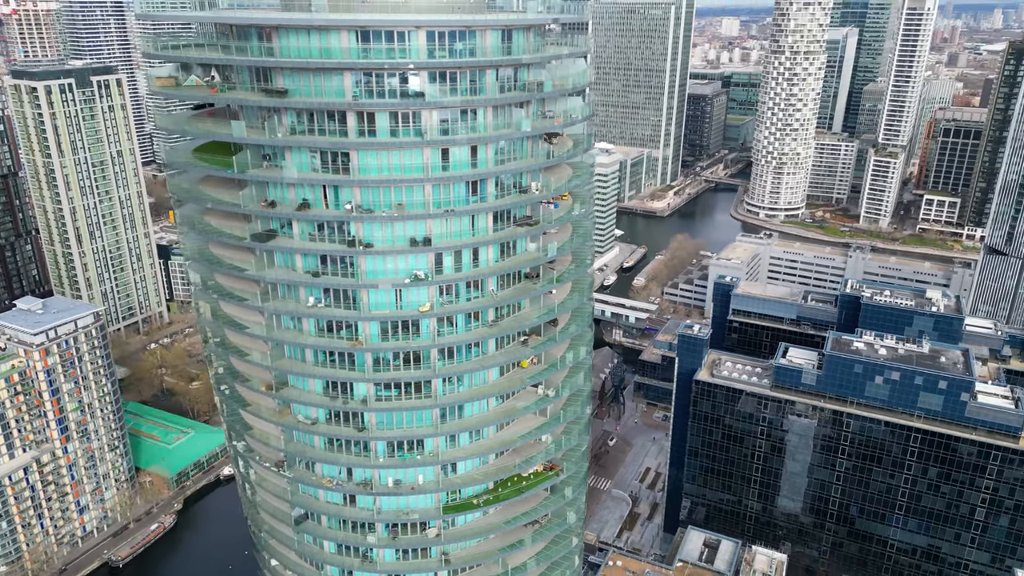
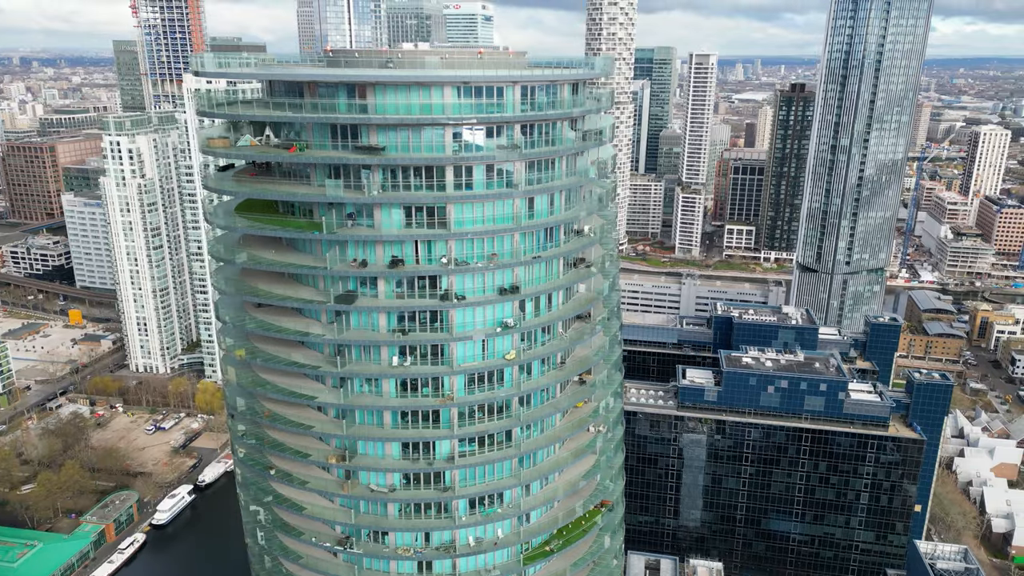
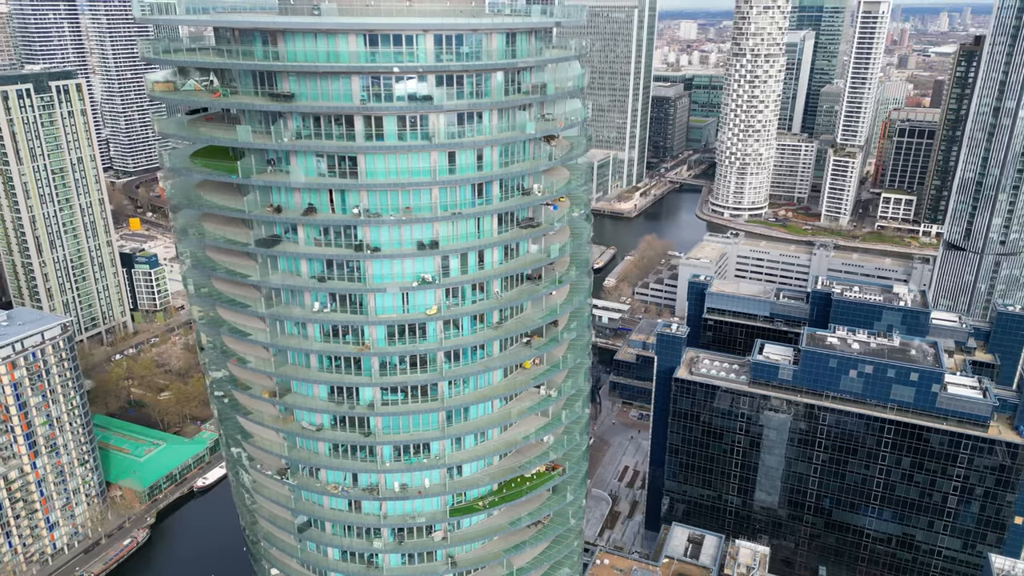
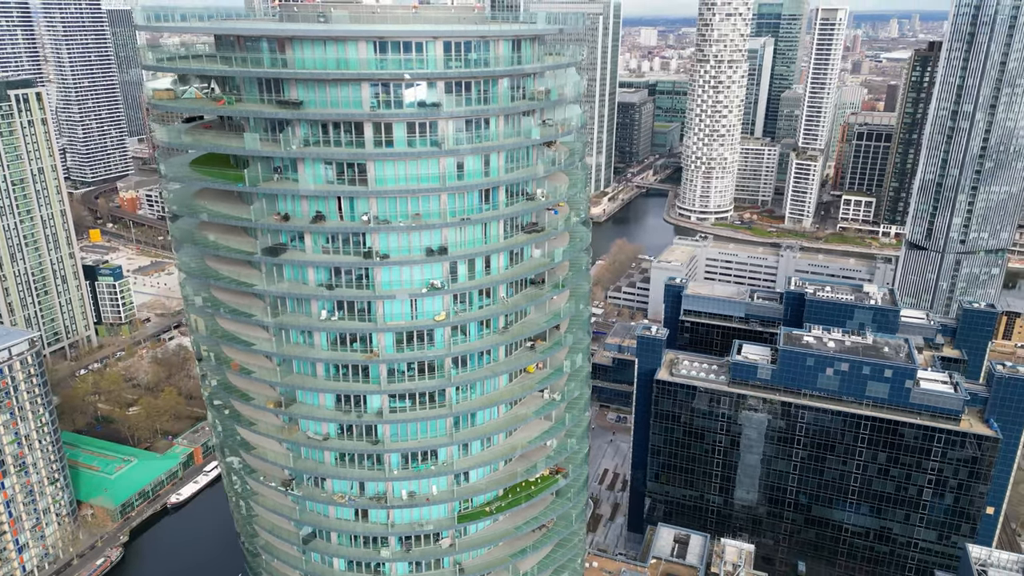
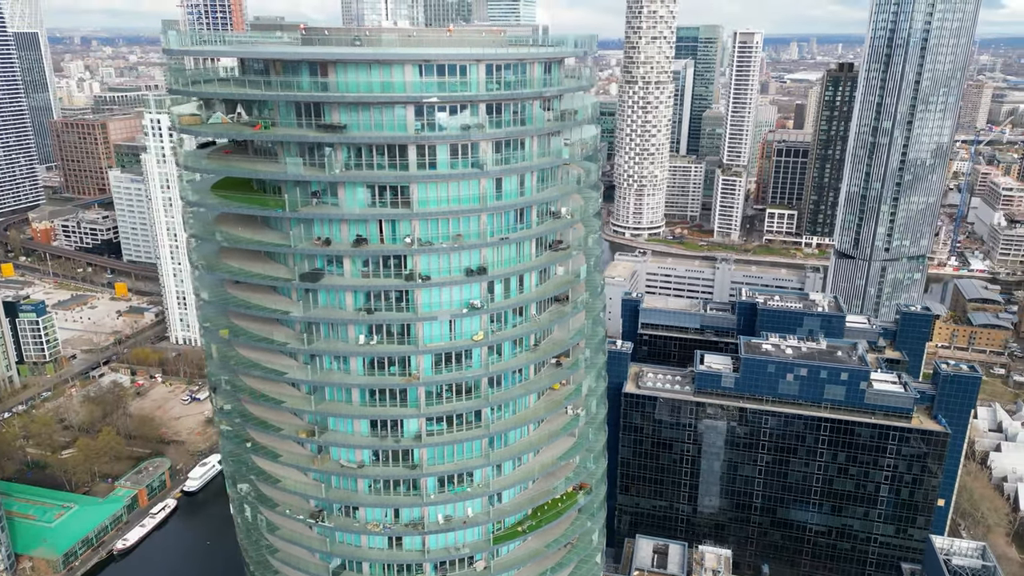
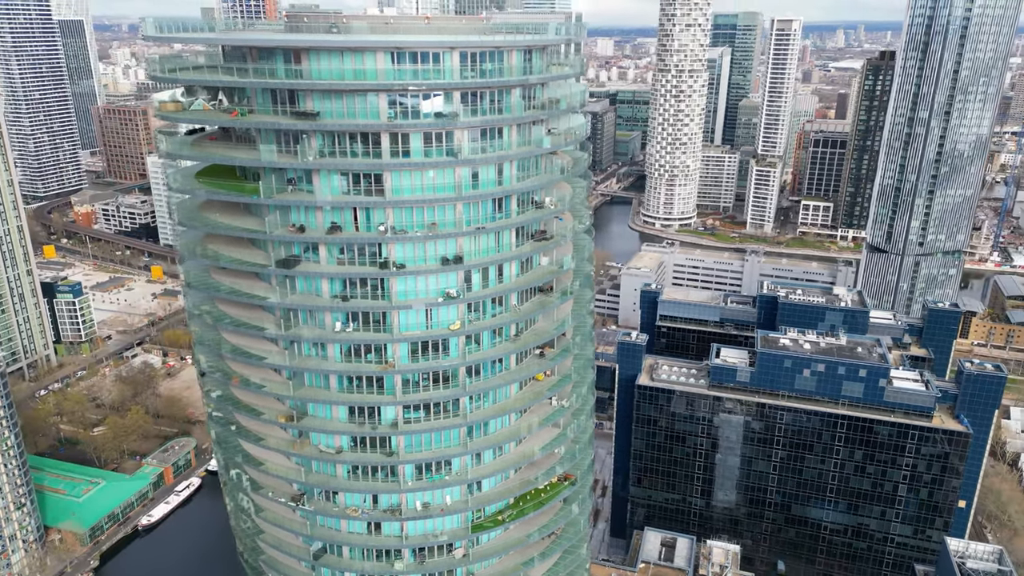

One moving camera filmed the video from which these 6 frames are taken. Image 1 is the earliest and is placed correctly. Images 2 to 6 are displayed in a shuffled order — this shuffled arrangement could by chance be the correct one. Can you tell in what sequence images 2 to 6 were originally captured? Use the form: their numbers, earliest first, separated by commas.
3, 4, 6, 5, 2
